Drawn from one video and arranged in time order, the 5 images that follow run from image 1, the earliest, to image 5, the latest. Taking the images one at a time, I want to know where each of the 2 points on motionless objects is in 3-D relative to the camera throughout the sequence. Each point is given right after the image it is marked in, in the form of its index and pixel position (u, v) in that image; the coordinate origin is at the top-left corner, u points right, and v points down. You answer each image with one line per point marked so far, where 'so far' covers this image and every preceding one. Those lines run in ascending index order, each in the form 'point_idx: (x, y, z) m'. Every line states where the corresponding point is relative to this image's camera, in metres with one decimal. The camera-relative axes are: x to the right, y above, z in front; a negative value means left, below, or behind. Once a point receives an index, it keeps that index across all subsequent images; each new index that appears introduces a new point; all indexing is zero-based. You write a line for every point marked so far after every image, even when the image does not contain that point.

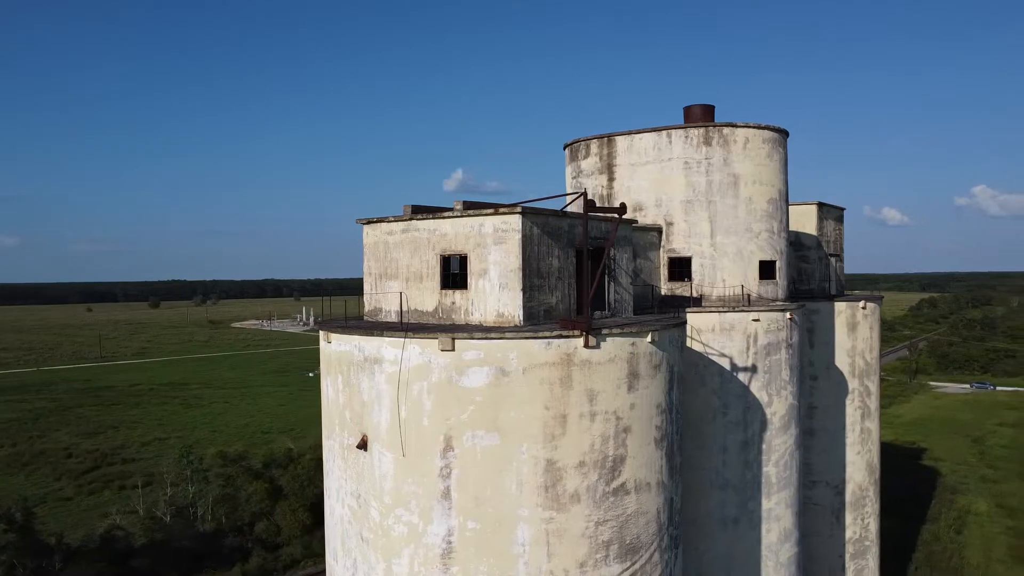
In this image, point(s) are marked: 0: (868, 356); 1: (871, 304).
0: (+10.0, -1.8, +18.0) m
1: (+10.0, -0.4, +17.9) m
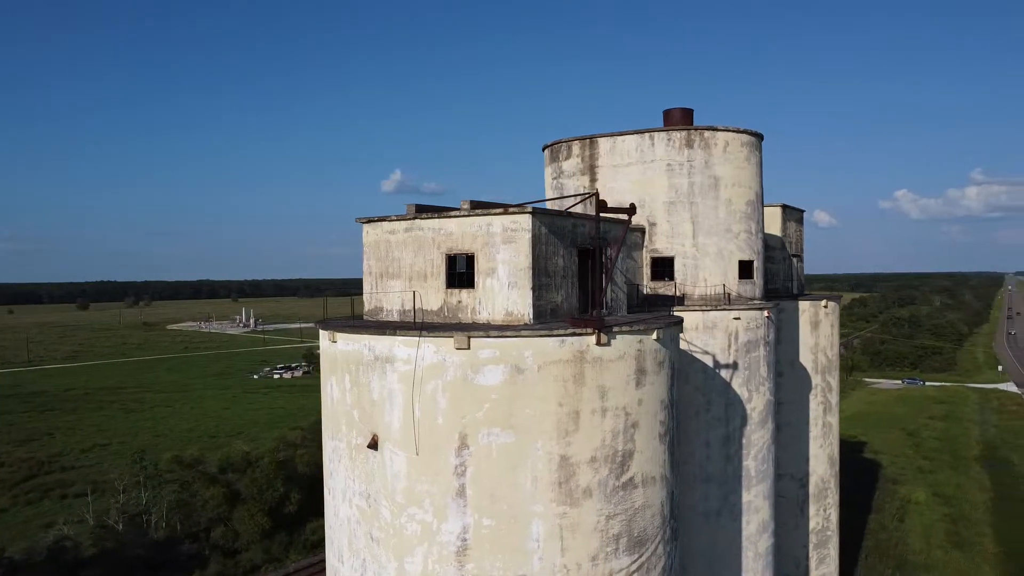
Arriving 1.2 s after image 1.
0: (+9.1, -1.8, +18.7) m
1: (+9.1, -0.4, +18.6) m
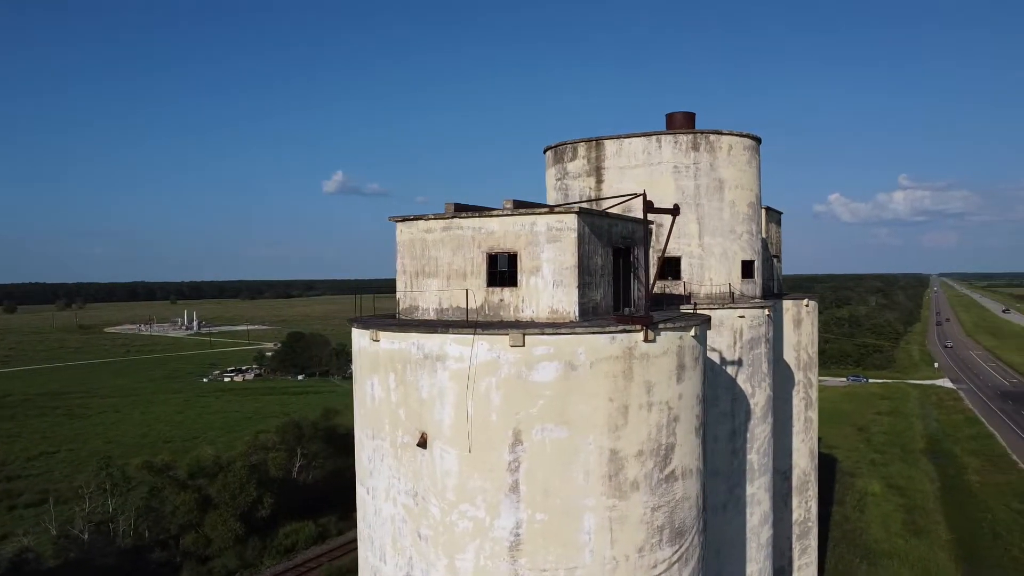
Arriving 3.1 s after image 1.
0: (+8.6, -1.8, +19.3) m
1: (+8.6, -0.4, +19.3) m
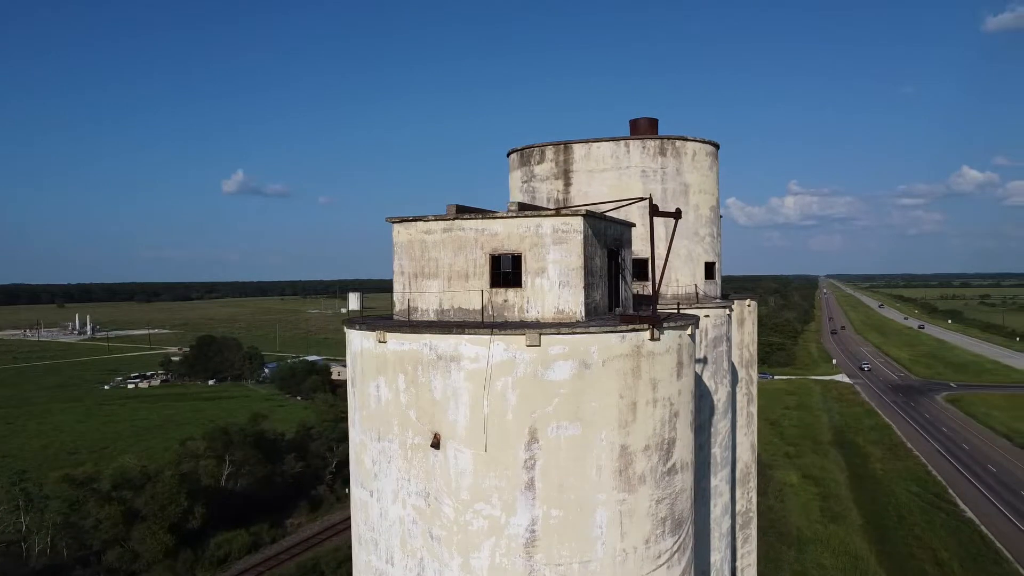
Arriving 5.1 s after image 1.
0: (+7.1, -1.8, +20.3) m
1: (+7.1, -0.4, +20.2) m
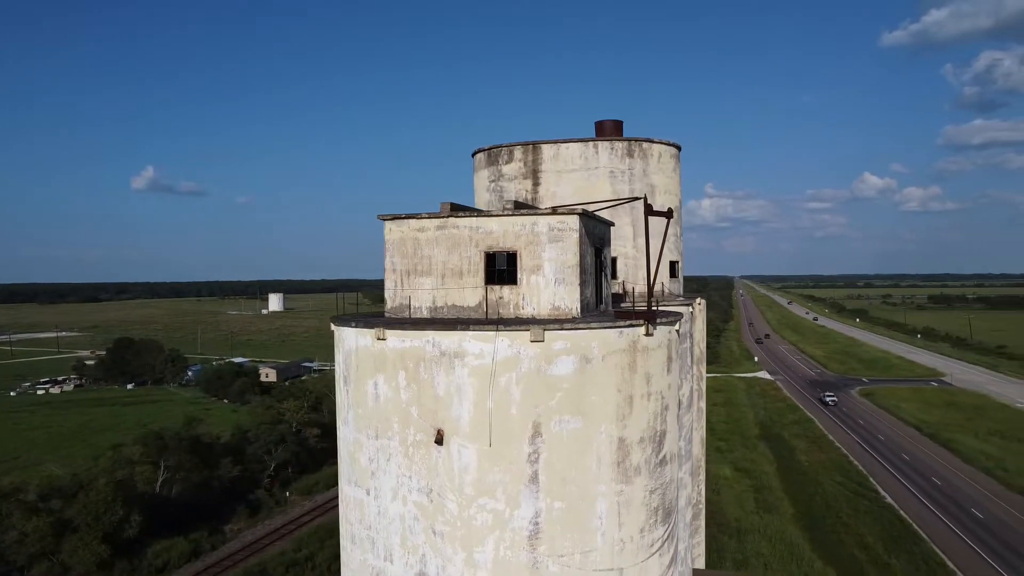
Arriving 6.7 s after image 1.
0: (+5.6, -1.8, +21.0) m
1: (+5.6, -0.4, +20.9) m
